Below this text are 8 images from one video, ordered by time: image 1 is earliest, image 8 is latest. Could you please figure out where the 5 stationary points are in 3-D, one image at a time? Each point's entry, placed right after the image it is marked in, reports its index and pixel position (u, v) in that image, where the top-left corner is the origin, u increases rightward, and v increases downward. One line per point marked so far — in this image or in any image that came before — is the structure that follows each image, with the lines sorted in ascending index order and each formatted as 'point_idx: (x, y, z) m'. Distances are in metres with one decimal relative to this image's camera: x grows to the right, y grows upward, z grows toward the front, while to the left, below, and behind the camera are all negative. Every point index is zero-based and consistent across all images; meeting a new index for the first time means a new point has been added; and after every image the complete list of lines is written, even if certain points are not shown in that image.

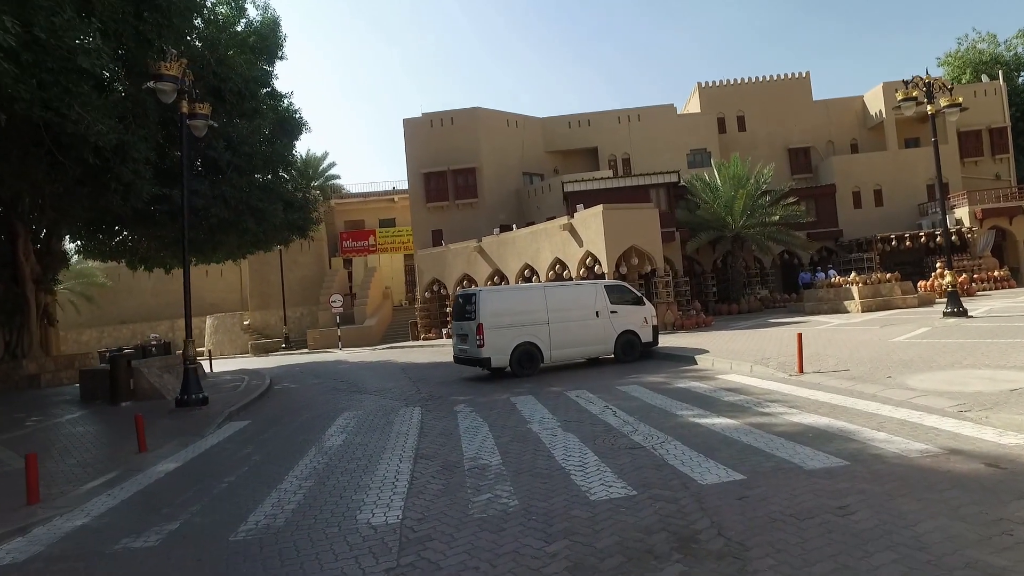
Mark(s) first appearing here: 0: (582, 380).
0: (+1.3, -1.6, +12.2) m
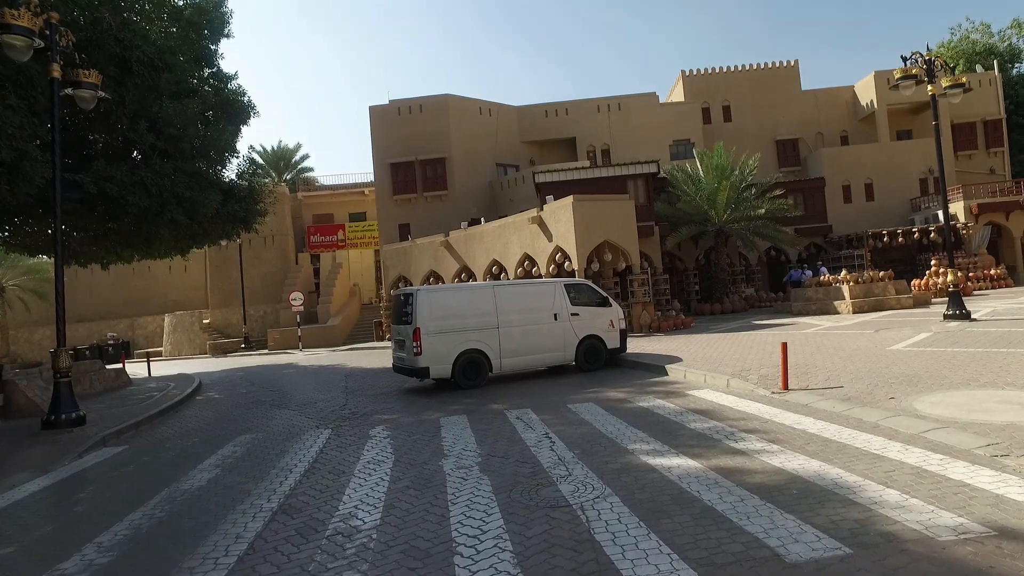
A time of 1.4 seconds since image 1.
0: (+0.3, -1.6, +10.5) m
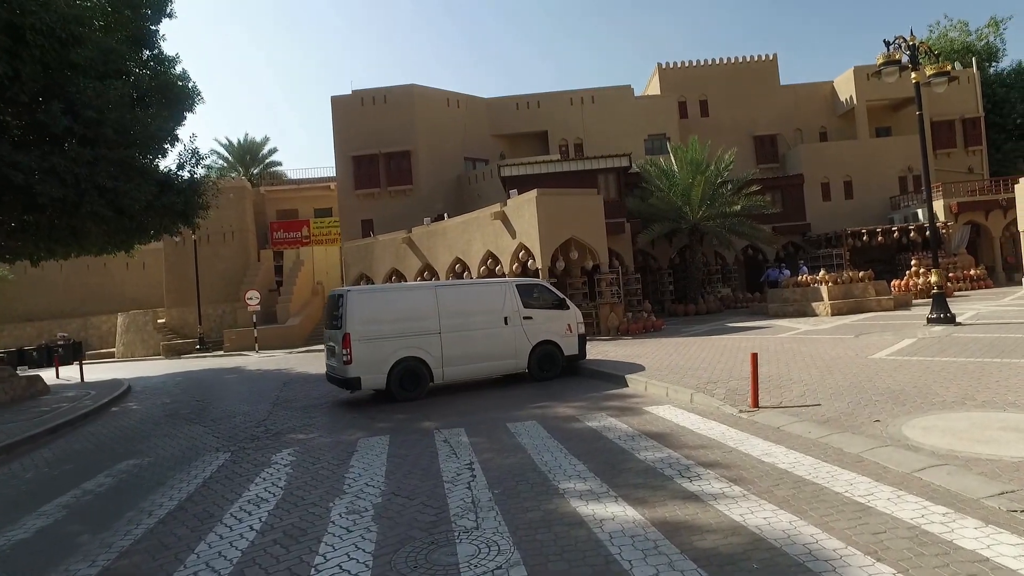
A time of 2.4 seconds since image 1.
0: (-0.5, -1.6, +9.2) m
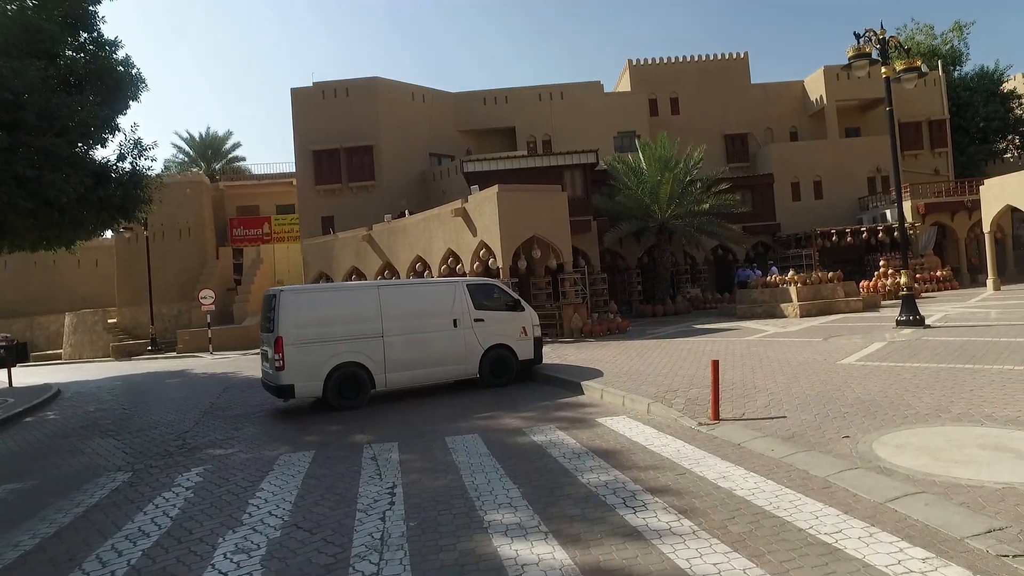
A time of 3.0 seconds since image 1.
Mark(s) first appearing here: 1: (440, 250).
0: (-1.2, -1.6, +8.5) m
1: (-2.1, +1.1, +20.0) m
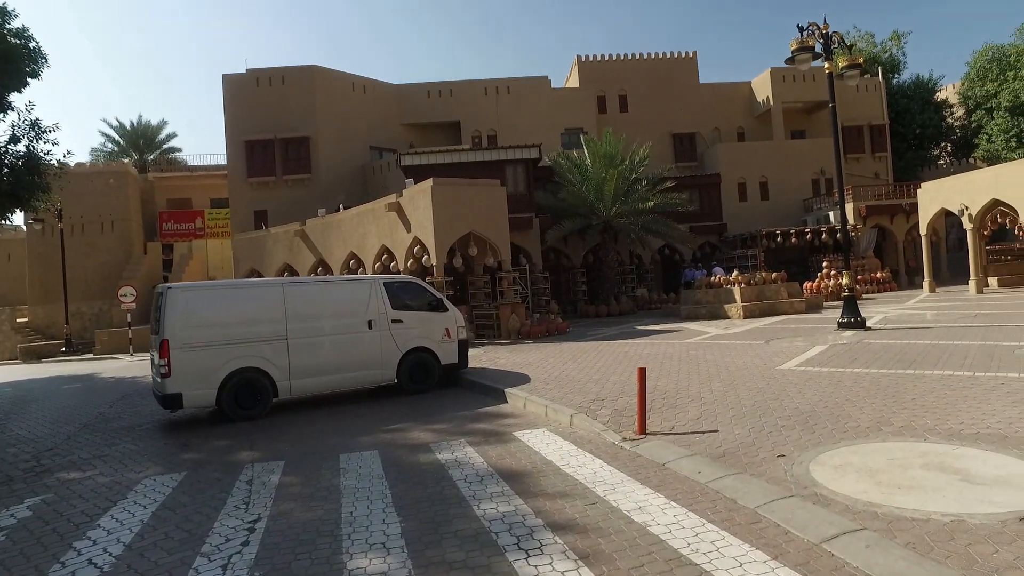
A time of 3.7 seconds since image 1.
0: (-2.2, -1.6, +7.5) m
1: (-3.8, +1.2, +19.0) m
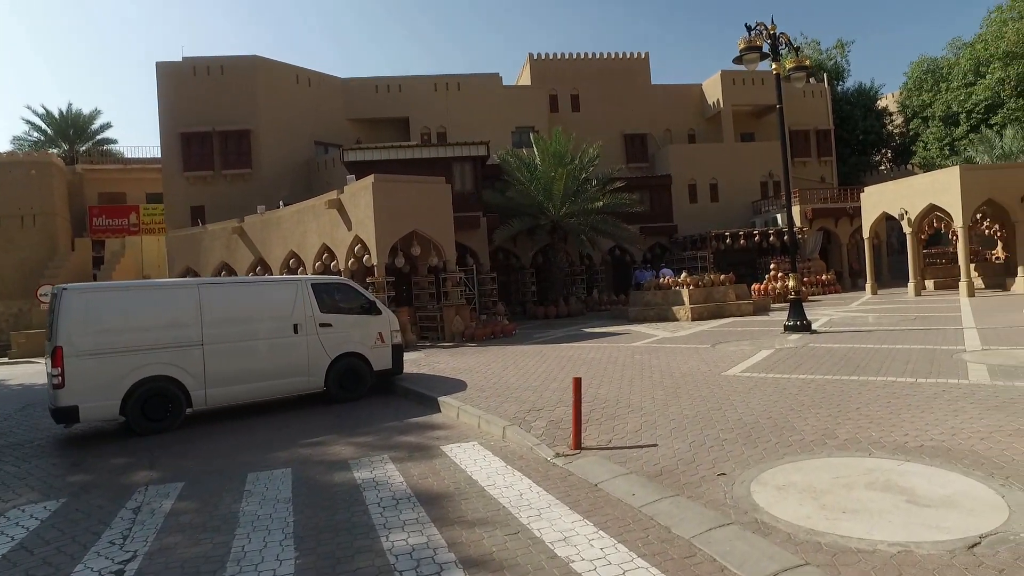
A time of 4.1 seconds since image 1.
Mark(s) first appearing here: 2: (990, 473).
0: (-2.9, -1.6, +6.9) m
1: (-5.3, +1.1, +18.2) m
2: (+3.0, -1.2, +4.3) m
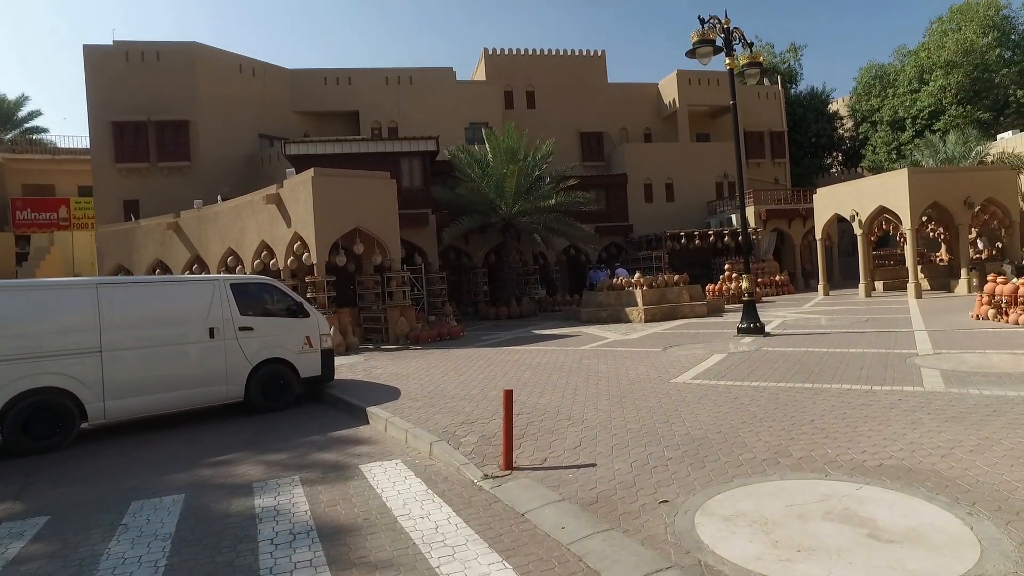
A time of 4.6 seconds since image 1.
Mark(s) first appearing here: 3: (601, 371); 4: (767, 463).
0: (-3.5, -1.6, +6.1) m
1: (-6.6, +1.2, +17.3) m
2: (+2.5, -1.2, +3.8) m
3: (+1.2, -1.1, +9.1) m
4: (+1.8, -1.2, +4.8) m
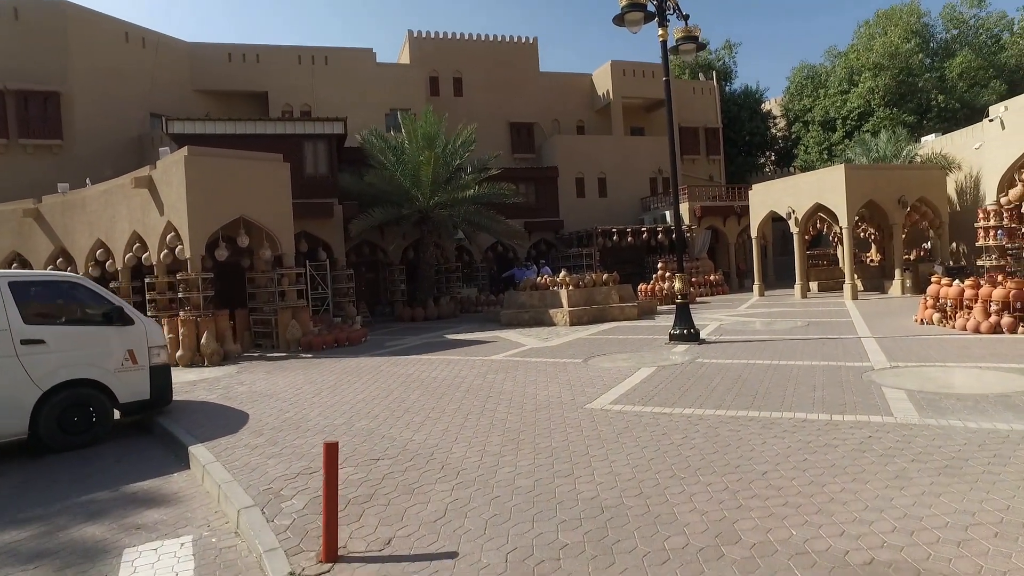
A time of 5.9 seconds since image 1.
0: (-4.5, -1.6, +4.1) m
1: (-8.5, +1.2, +14.9) m
2: (+1.7, -1.2, +2.4) m
3: (-0.1, -1.1, +7.5) m
4: (+0.9, -1.2, +3.2) m
